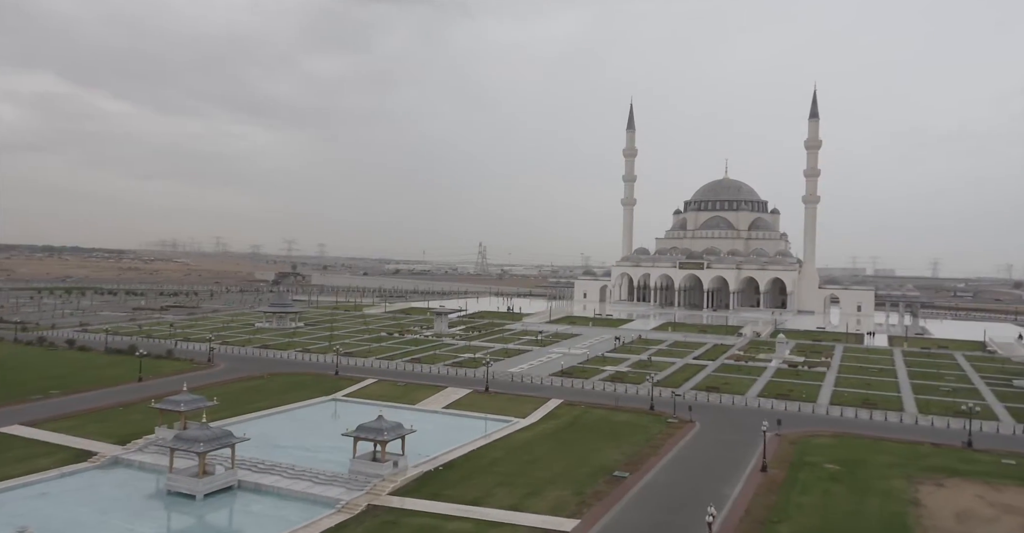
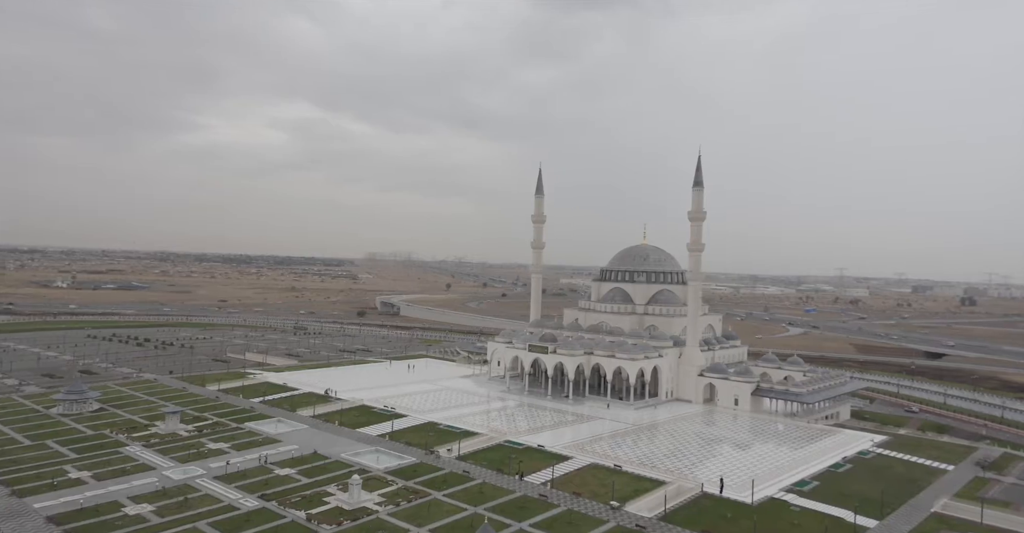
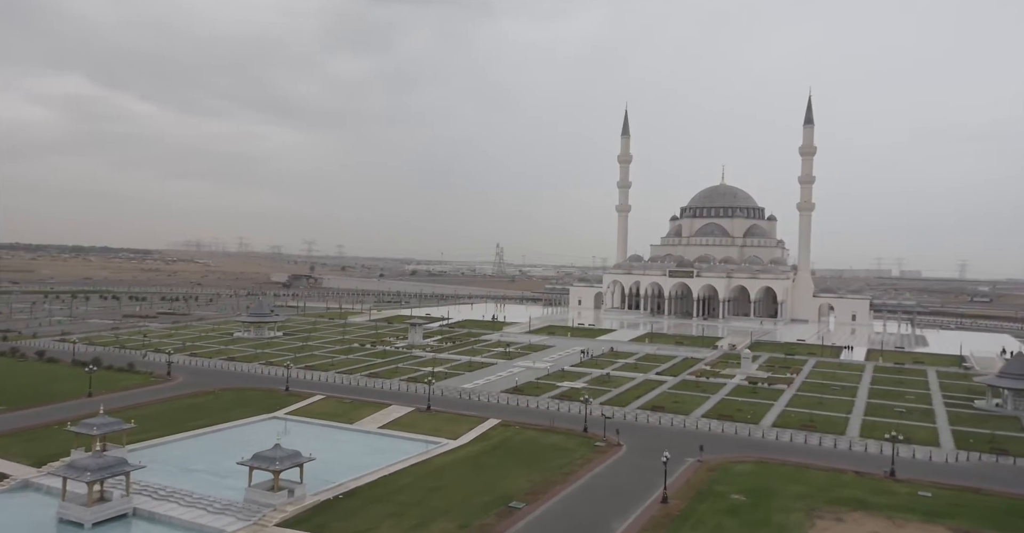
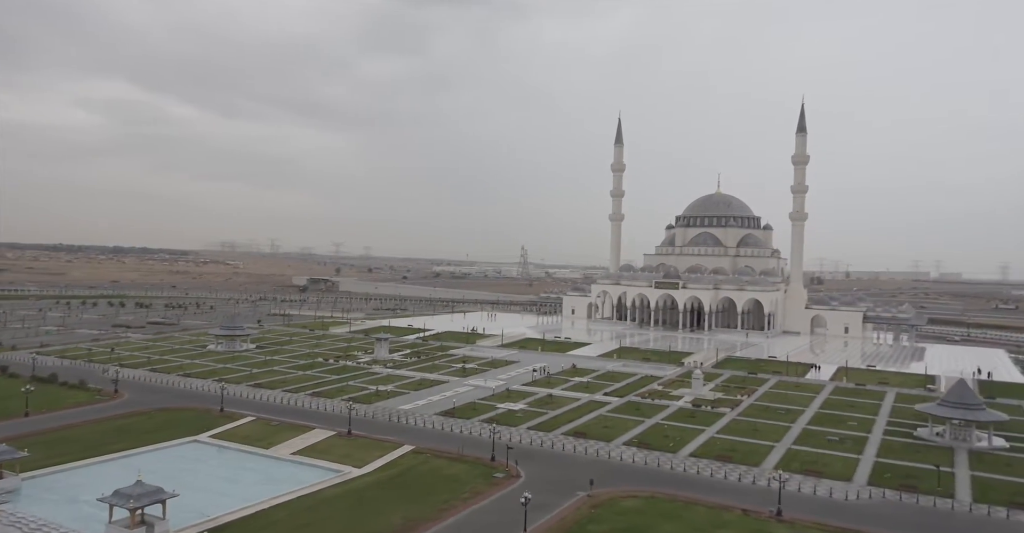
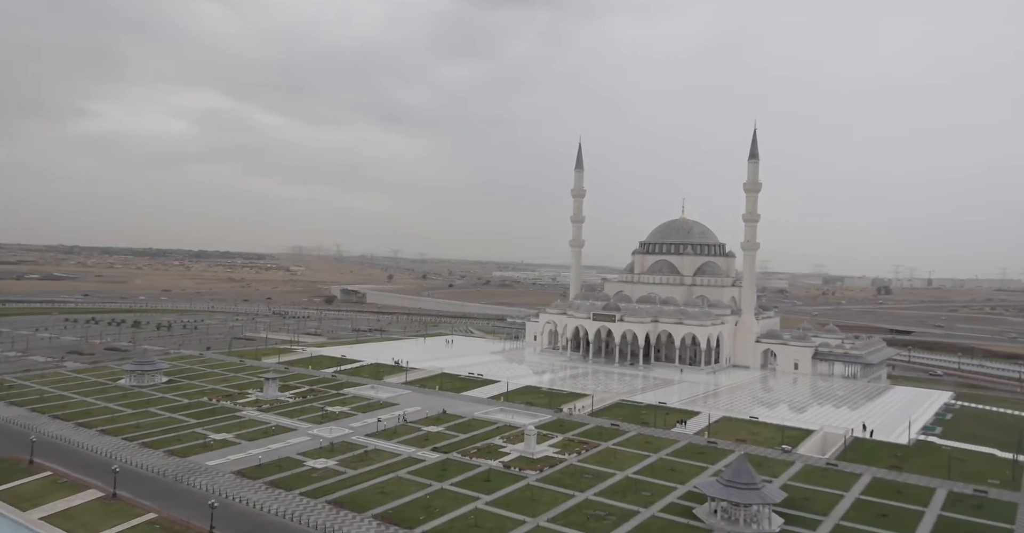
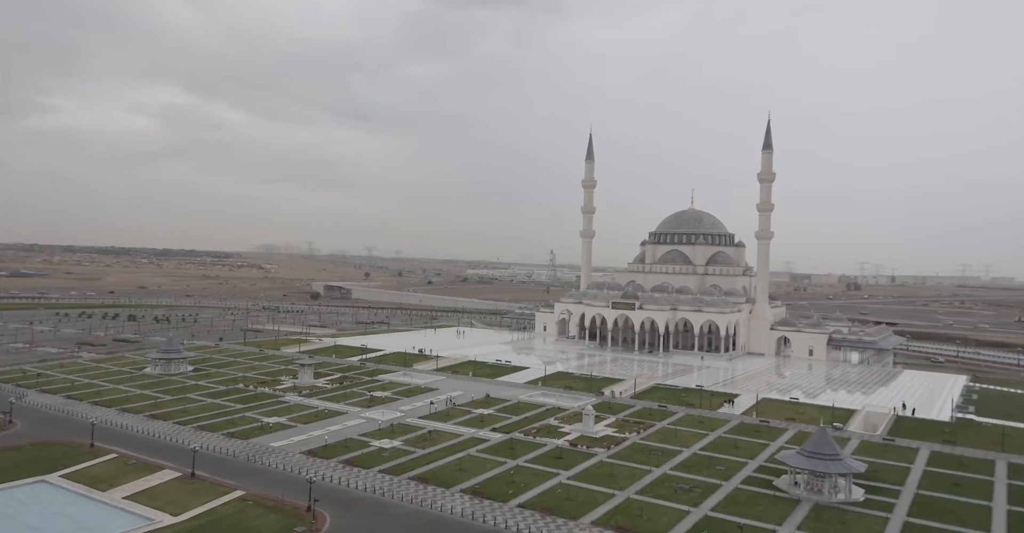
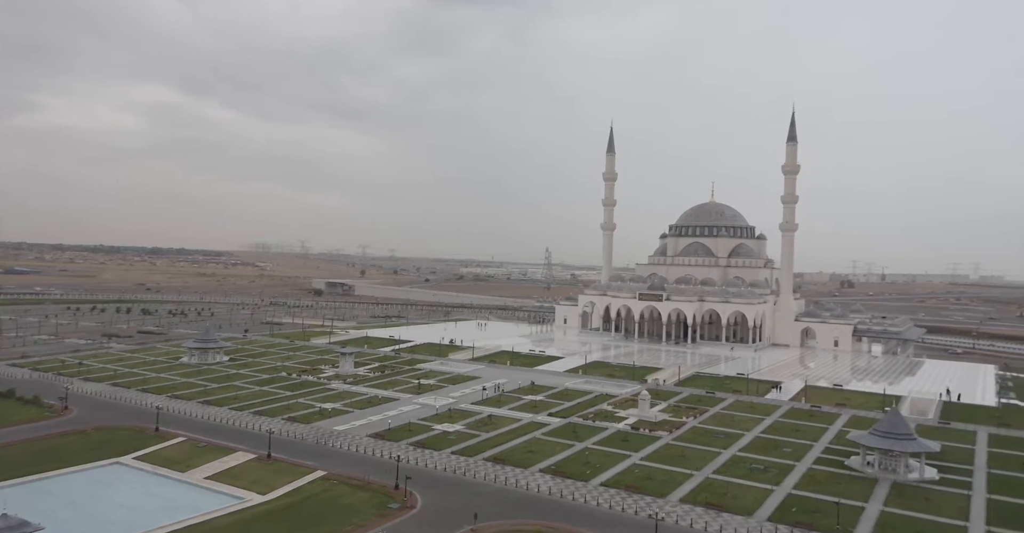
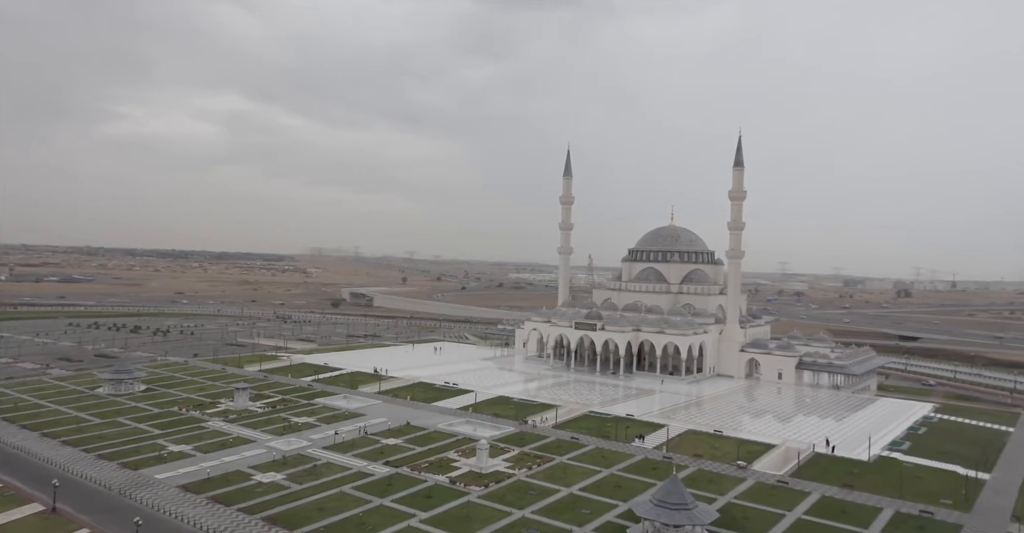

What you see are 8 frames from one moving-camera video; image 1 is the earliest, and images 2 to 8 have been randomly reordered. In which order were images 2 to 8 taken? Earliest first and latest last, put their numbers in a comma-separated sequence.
3, 4, 7, 6, 5, 8, 2
